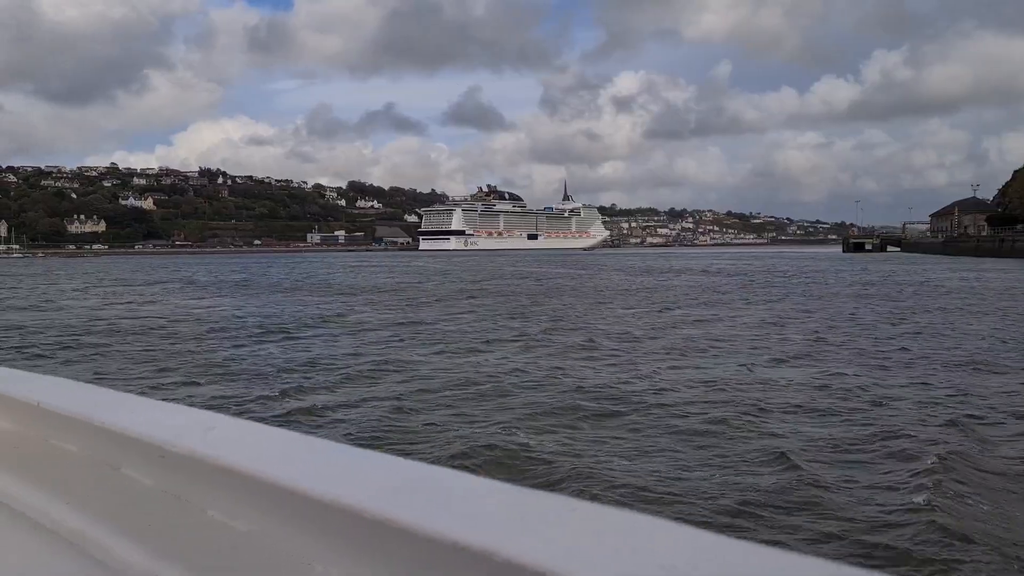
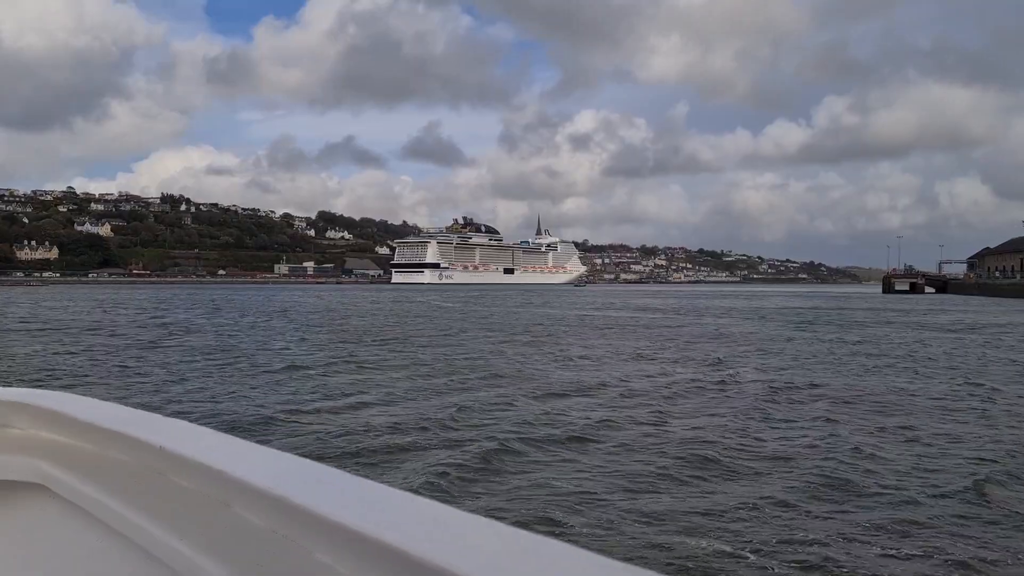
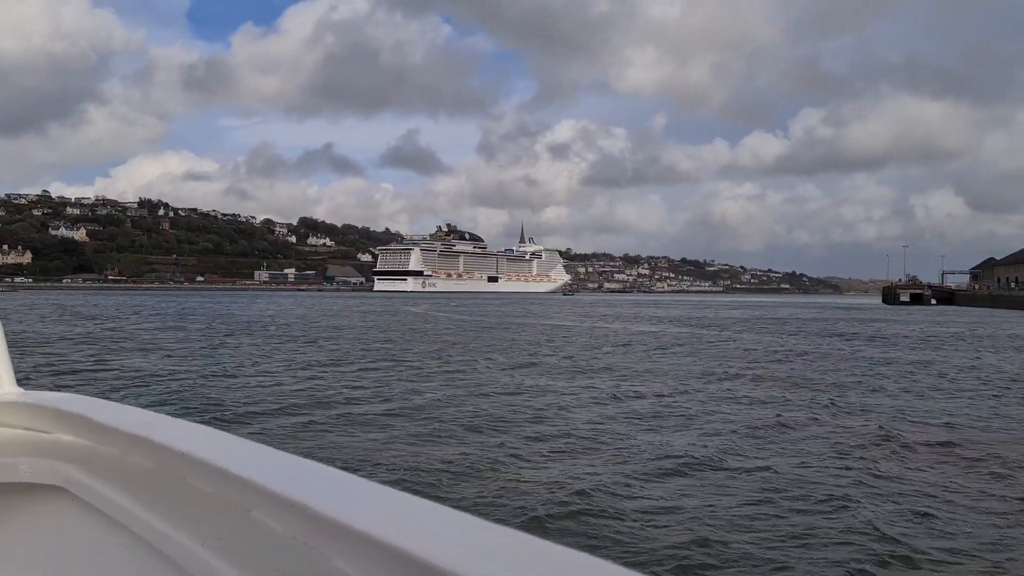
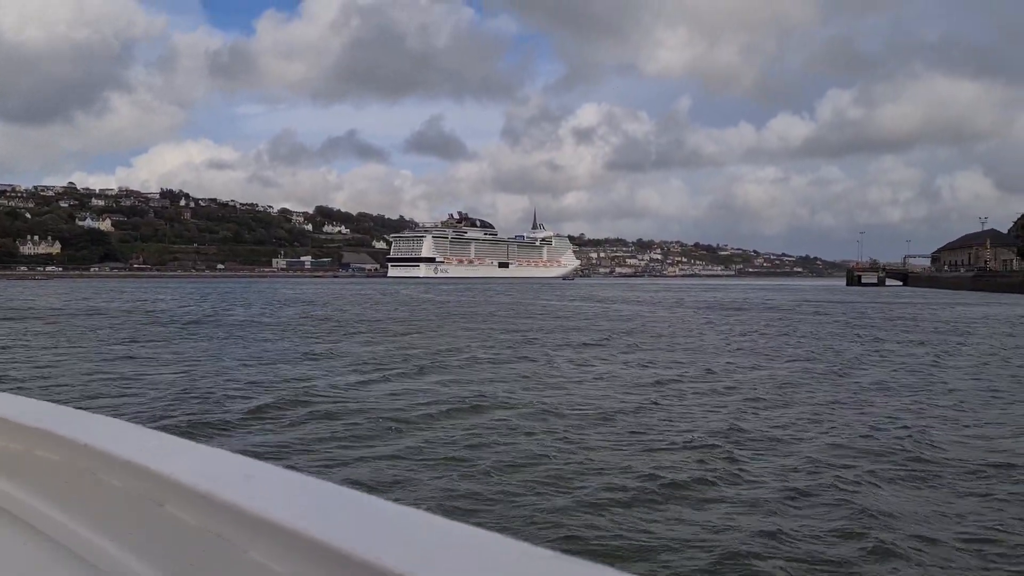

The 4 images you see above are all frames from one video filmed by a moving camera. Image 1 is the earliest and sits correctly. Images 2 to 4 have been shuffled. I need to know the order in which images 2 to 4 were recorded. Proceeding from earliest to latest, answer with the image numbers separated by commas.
4, 2, 3
